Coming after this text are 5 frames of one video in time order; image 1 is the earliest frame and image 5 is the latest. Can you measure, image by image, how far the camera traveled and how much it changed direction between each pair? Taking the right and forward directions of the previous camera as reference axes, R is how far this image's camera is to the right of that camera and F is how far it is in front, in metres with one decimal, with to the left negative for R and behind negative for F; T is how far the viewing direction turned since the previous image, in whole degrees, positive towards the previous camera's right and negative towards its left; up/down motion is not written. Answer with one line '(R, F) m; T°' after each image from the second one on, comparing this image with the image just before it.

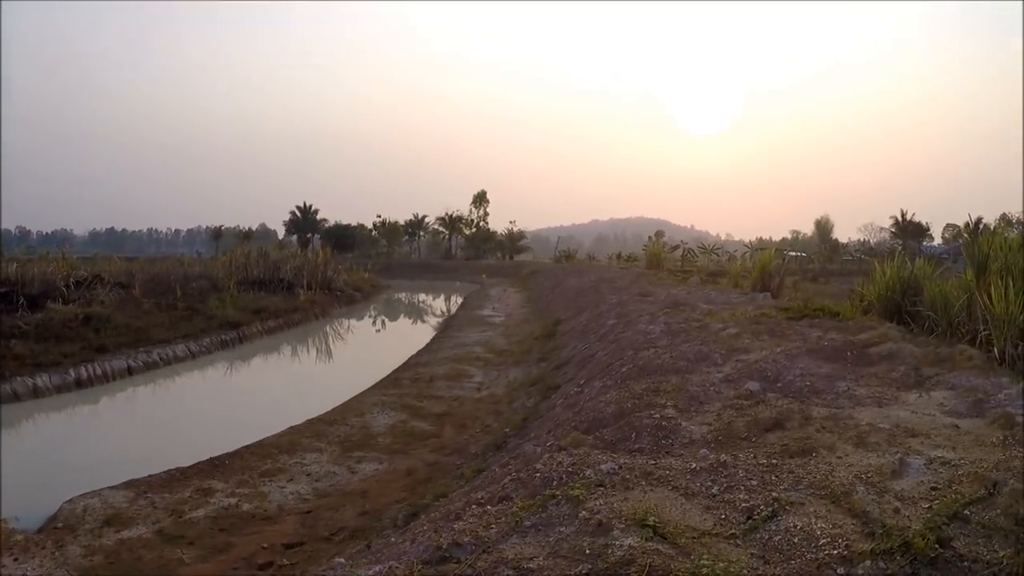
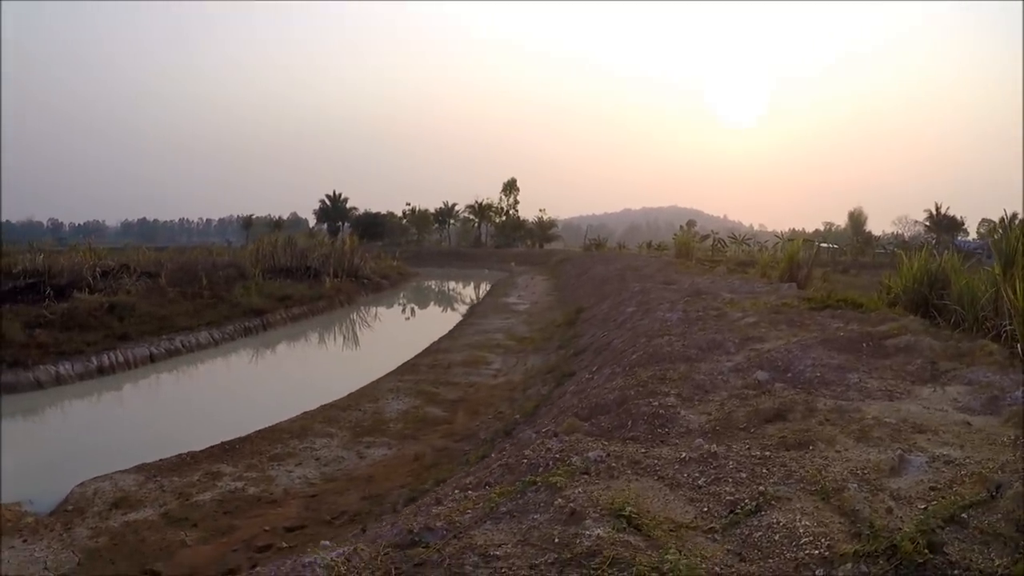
(+0.2, +0.1) m; -3°
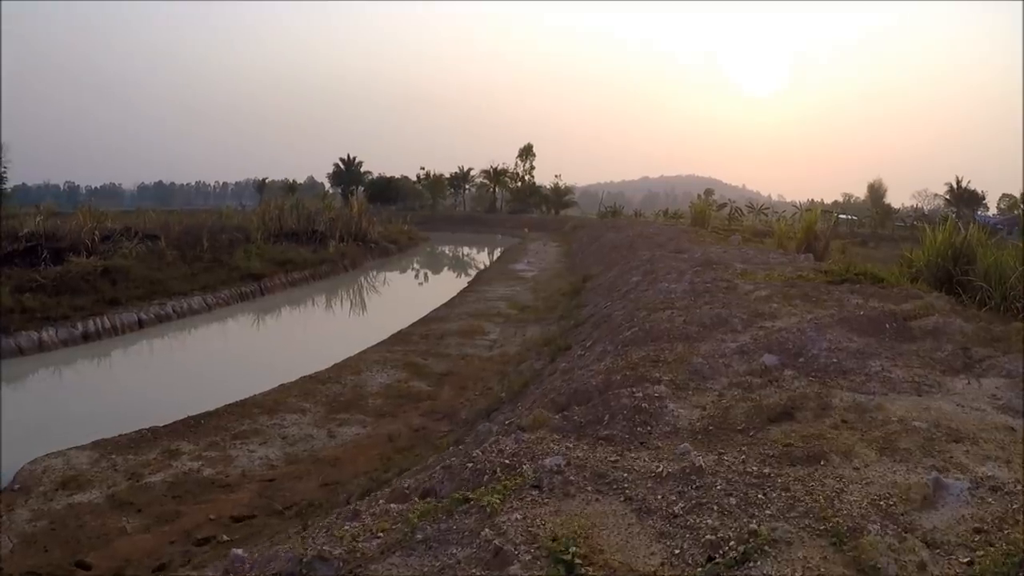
(+0.3, +0.6) m; -1°
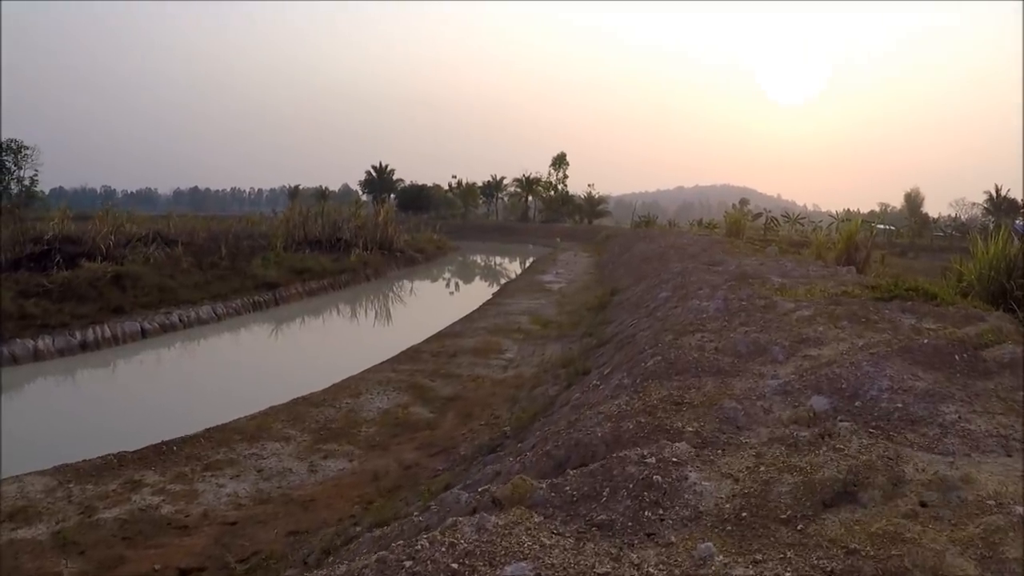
(+0.2, +0.7) m; -3°
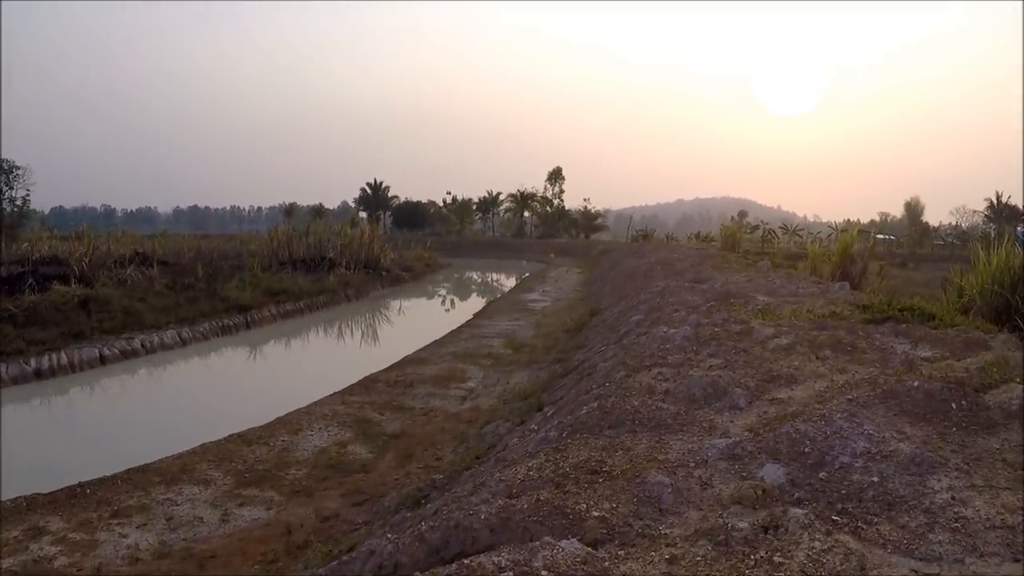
(+0.5, +0.7) m; 0°
